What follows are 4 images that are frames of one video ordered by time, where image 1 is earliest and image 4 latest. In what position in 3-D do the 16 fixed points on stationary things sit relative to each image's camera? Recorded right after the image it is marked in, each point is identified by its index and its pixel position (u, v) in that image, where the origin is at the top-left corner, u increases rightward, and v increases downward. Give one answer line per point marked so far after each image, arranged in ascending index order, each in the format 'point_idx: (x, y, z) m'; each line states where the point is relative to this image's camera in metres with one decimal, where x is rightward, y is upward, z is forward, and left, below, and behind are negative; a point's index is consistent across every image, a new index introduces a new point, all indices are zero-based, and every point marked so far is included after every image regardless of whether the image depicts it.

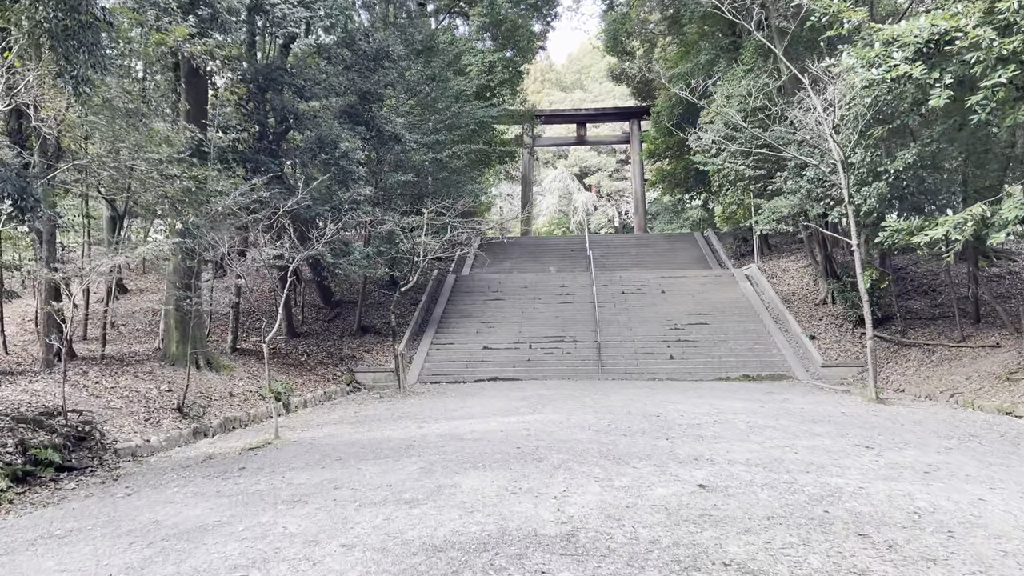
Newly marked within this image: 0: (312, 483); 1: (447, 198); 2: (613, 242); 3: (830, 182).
0: (-1.0, -1.0, +4.0) m
1: (-1.0, +1.4, +11.9) m
2: (+2.5, +1.1, +19.2) m
3: (+4.0, +1.4, +10.0) m
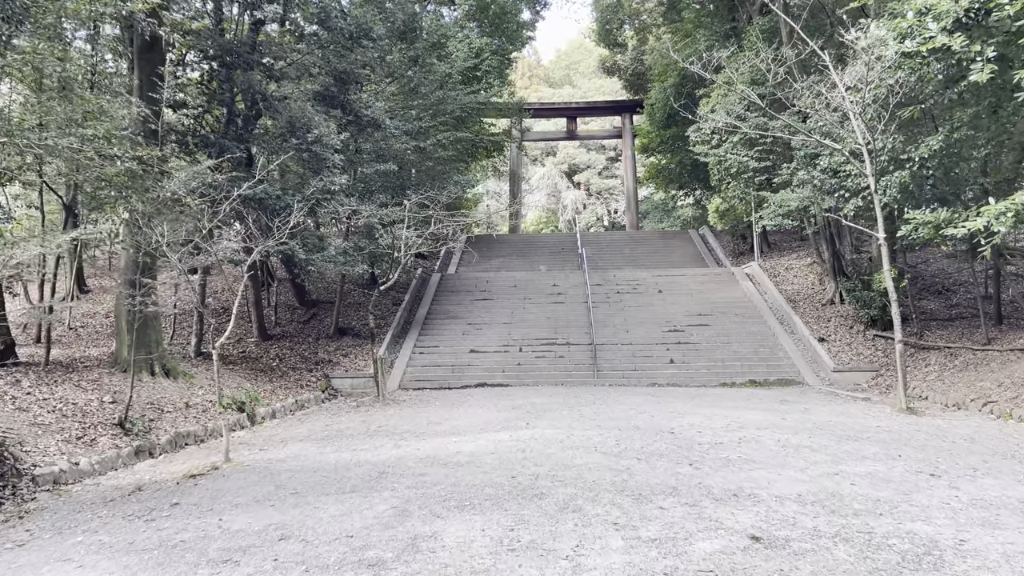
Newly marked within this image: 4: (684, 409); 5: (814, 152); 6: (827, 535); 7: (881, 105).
0: (-1.0, -1.0, +3.1) m
1: (-1.1, +1.4, +11.0) m
2: (+2.2, +1.1, +18.4) m
3: (+3.9, +1.4, +9.2) m
4: (+1.5, -1.1, +7.0) m
5: (+3.9, +1.8, +10.3) m
6: (+1.1, -0.9, +2.8) m
7: (+4.0, +2.0, +8.4) m
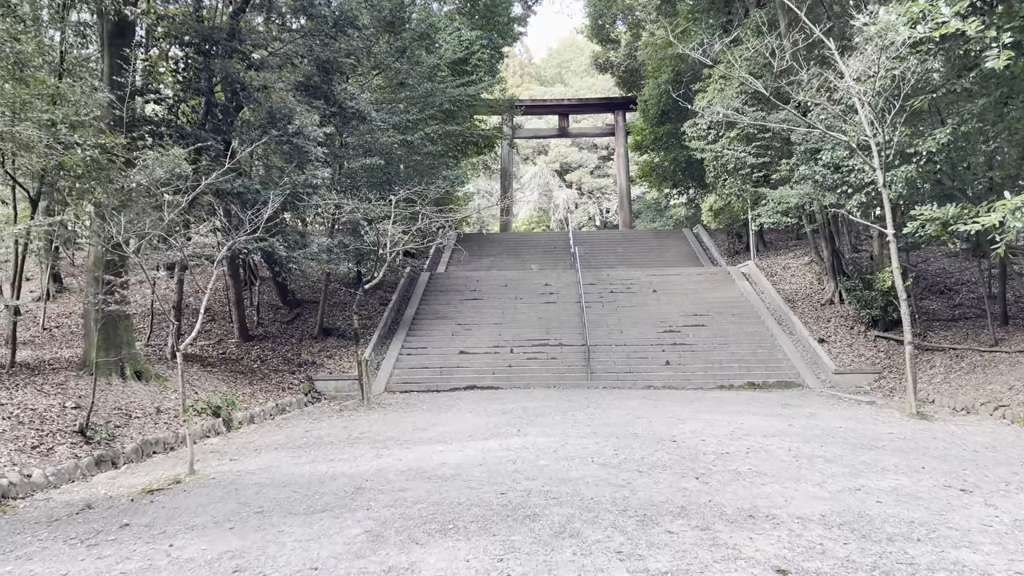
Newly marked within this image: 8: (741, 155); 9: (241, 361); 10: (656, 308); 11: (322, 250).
0: (-1.1, -0.9, +2.7) m
1: (-1.3, +1.4, +10.7) m
2: (+2.0, +1.1, +18.0) m
3: (+3.8, +1.4, +8.9) m
4: (+1.5, -1.1, +6.7) m
5: (+3.8, +1.8, +9.9) m
6: (+1.1, -0.9, +2.4) m
7: (+3.9, +2.0, +8.1) m
8: (+3.3, +1.9, +11.5) m
9: (-3.5, -0.9, +10.1) m
10: (+2.3, -0.3, +12.6) m
11: (-2.3, +0.5, +9.5) m
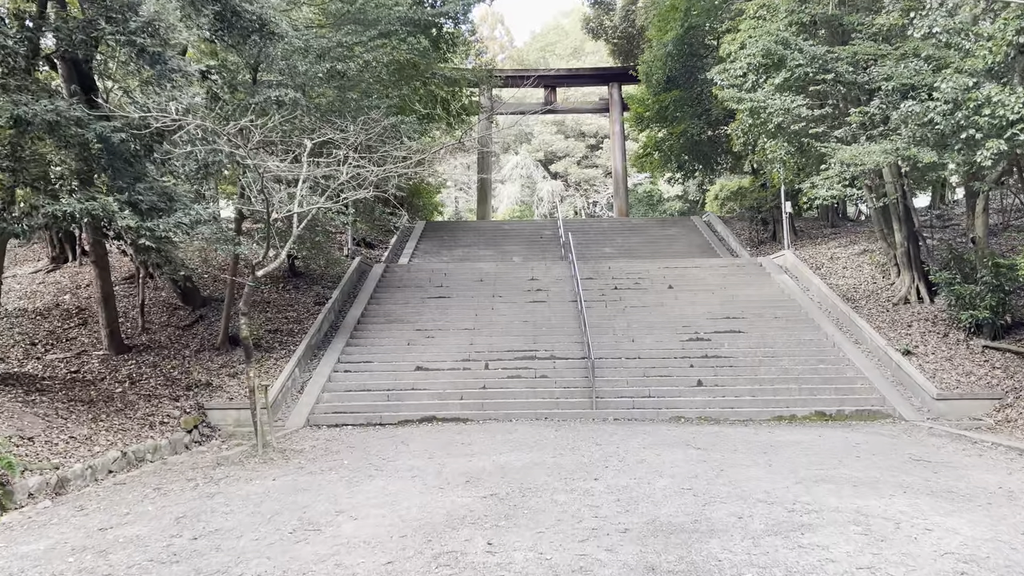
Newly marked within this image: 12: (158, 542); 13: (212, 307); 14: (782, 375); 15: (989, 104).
0: (-1.1, -0.8, -0.3) m
1: (-1.5, +1.5, +7.7) m
2: (+1.5, +1.2, +15.1) m
3: (+3.6, +1.5, +6.0) m
4: (+1.3, -1.0, +3.7) m
5: (+3.6, +1.9, +7.1) m
6: (+1.0, -0.7, -0.5) m
7: (+3.7, +2.1, +5.3) m
8: (+3.1, +2.0, +8.6) m
9: (-3.7, -0.8, +7.1) m
10: (+2.0, -0.3, +9.7) m
11: (-2.5, +0.5, +6.5) m
12: (-1.5, -1.1, +3.4) m
13: (-3.6, -0.2, +9.4) m
14: (+2.7, -0.8, +7.8) m
15: (+3.7, +1.4, +6.1) m
